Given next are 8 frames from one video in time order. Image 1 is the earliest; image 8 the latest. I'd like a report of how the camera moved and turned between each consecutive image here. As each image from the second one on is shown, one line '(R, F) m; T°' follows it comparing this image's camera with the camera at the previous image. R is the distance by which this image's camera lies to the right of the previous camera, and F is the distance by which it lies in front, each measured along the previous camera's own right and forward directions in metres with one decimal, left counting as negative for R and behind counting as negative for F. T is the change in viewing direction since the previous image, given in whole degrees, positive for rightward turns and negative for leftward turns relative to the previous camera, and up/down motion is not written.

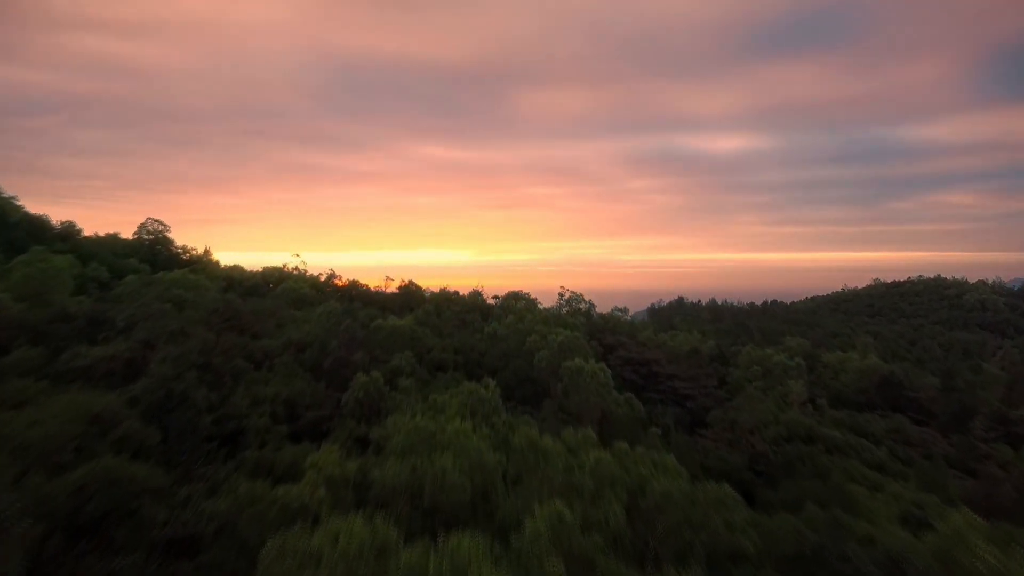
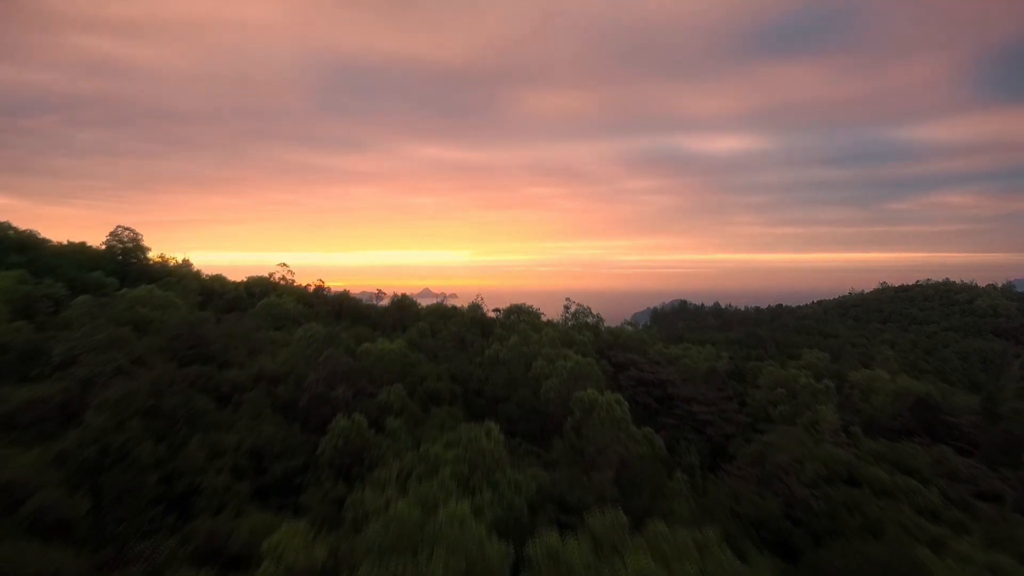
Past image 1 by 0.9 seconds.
(-0.1, +1.0) m; 0°
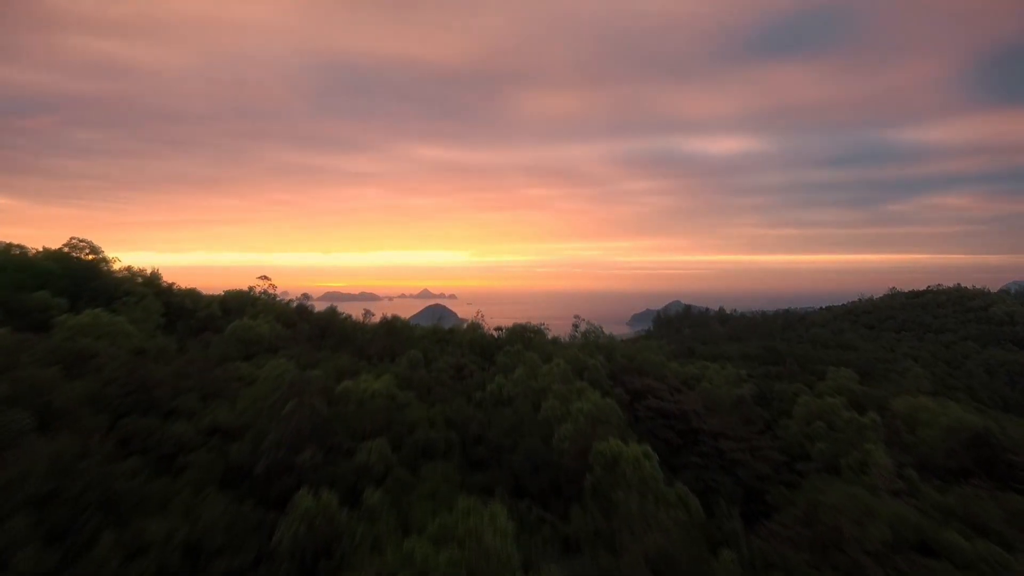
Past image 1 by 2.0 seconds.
(-0.1, +1.3) m; 0°
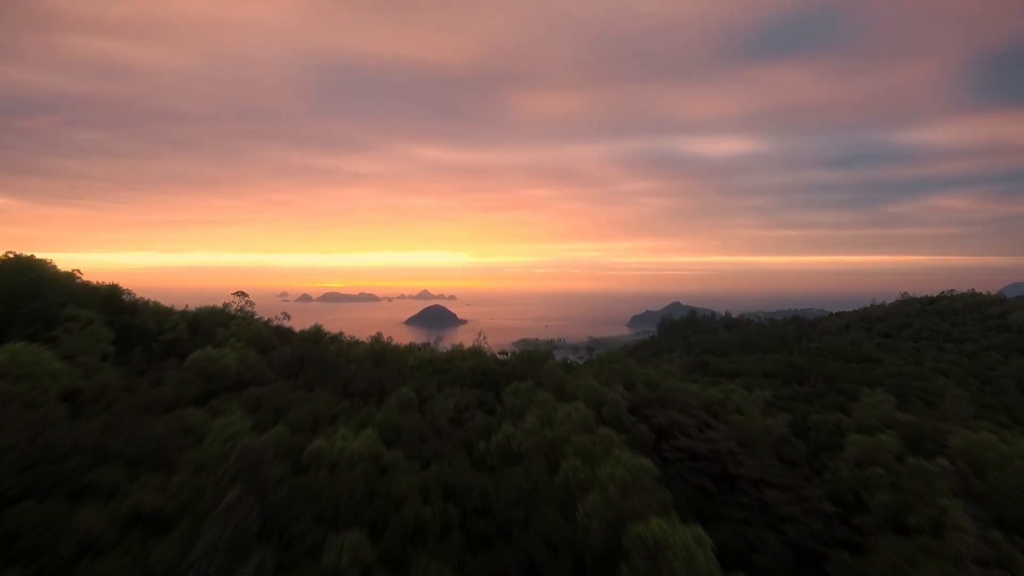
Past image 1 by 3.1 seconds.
(-0.1, +1.4) m; 0°
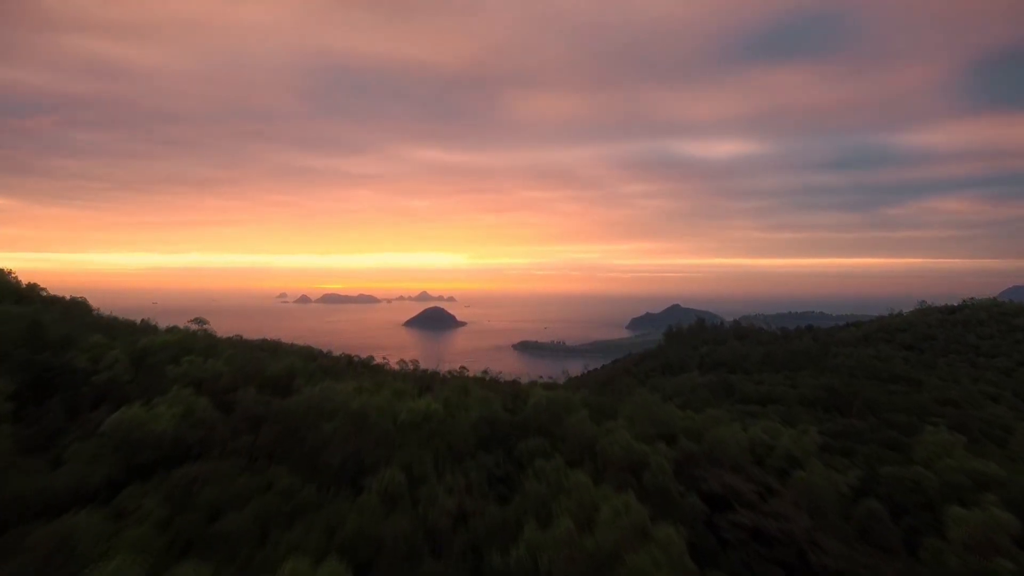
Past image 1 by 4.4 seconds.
(-0.2, +1.9) m; 0°
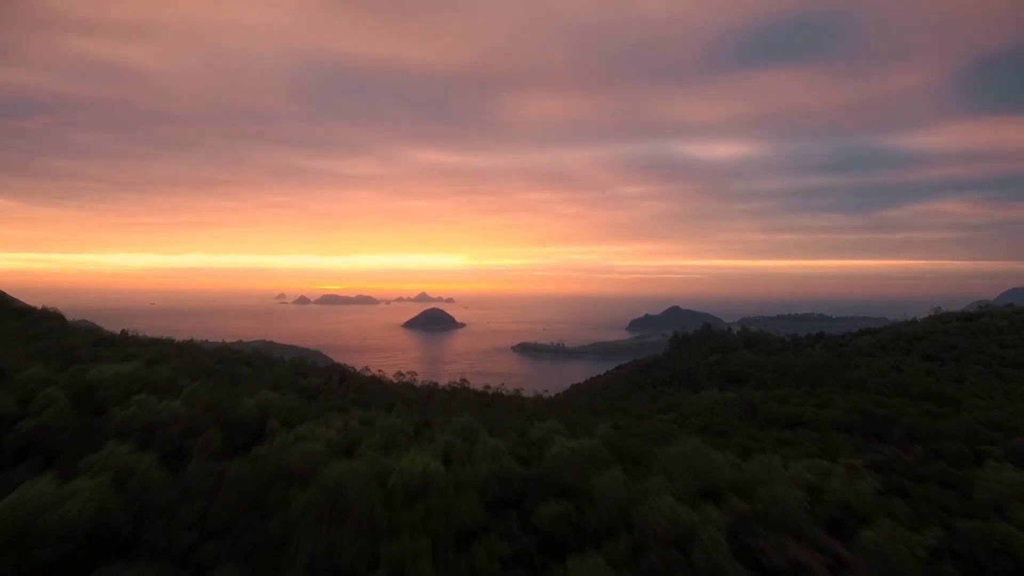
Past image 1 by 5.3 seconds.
(-0.2, +1.4) m; 0°
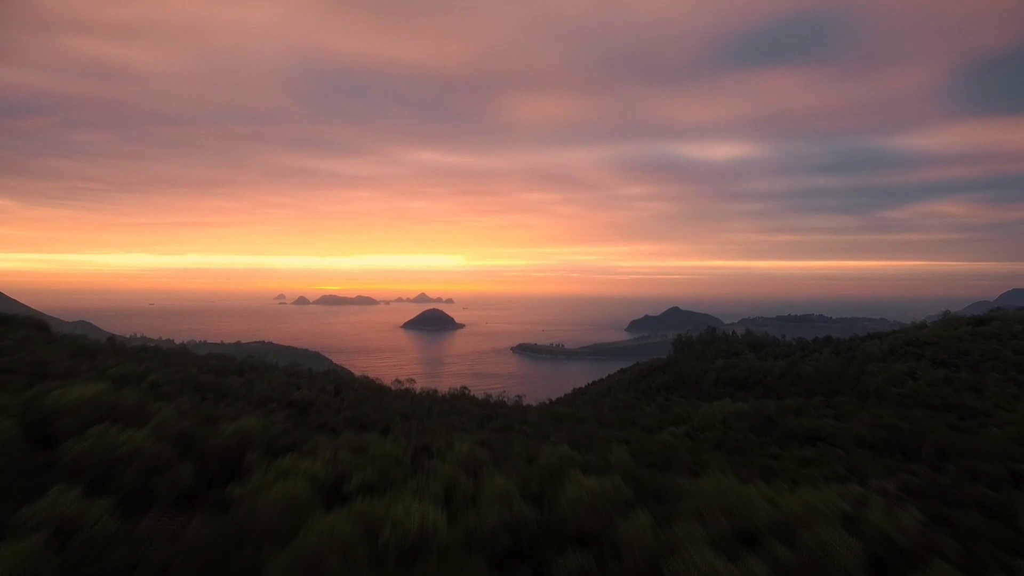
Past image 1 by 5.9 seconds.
(-0.1, +0.9) m; 0°
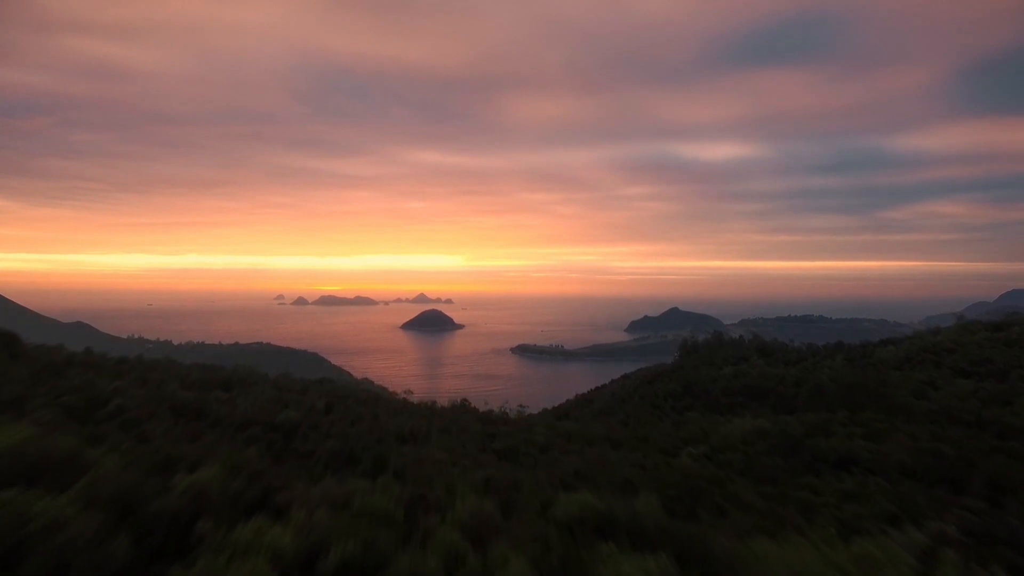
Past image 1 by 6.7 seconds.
(-0.2, +1.3) m; 0°
